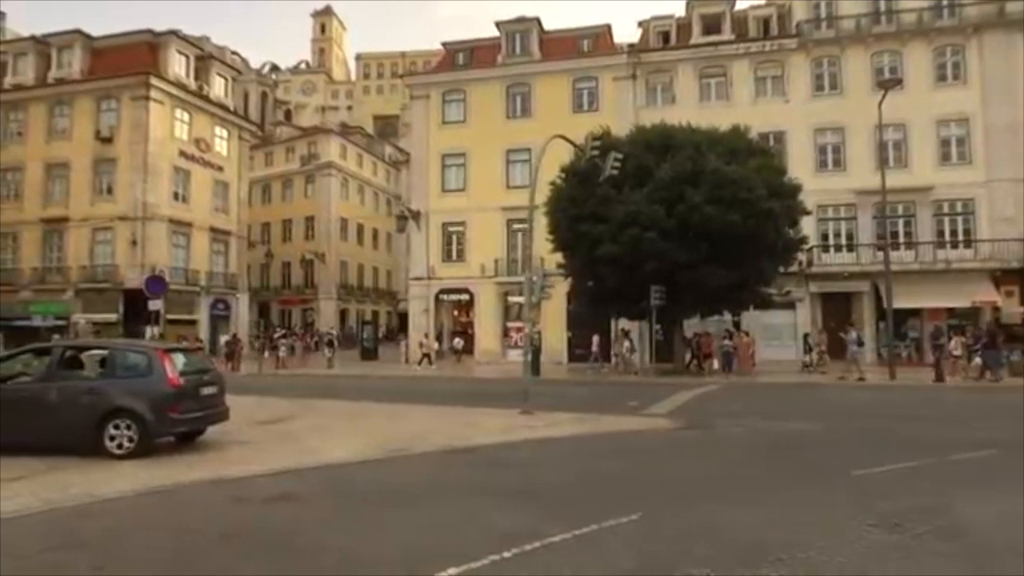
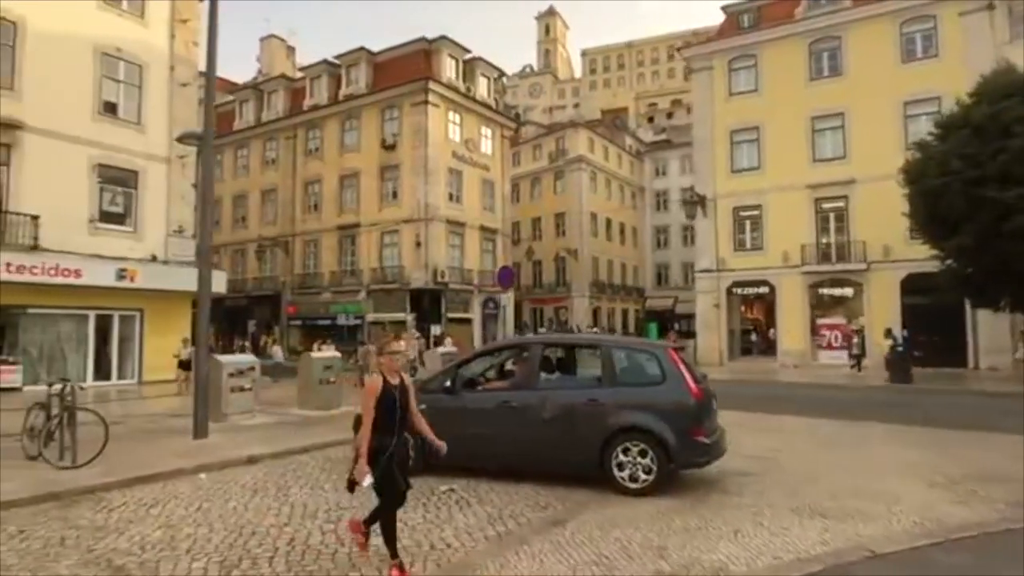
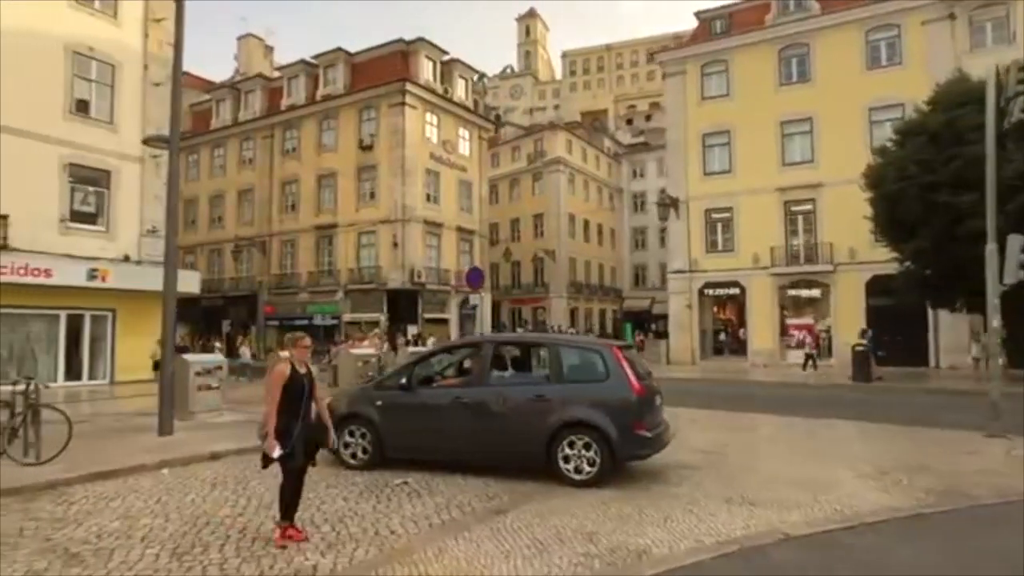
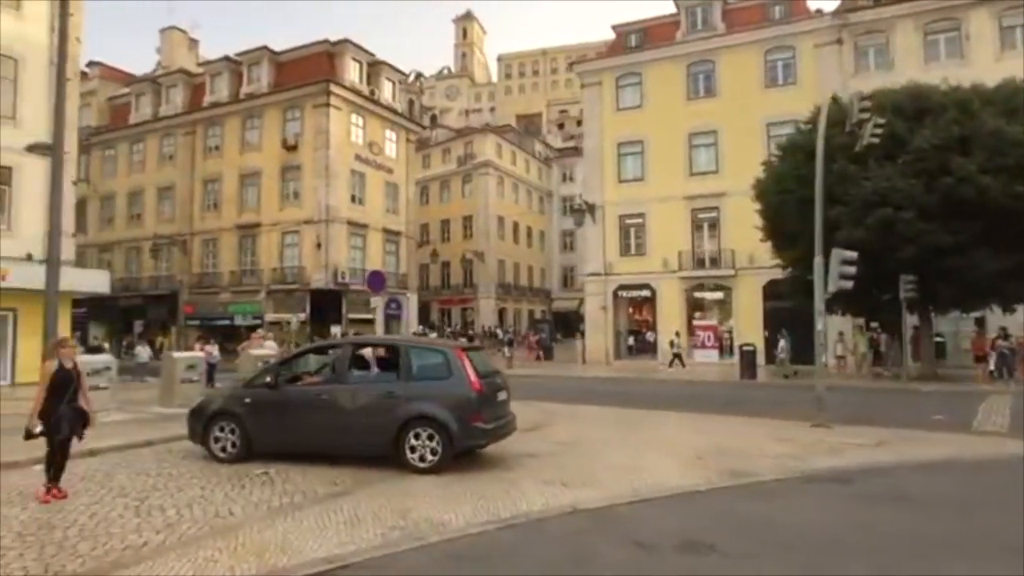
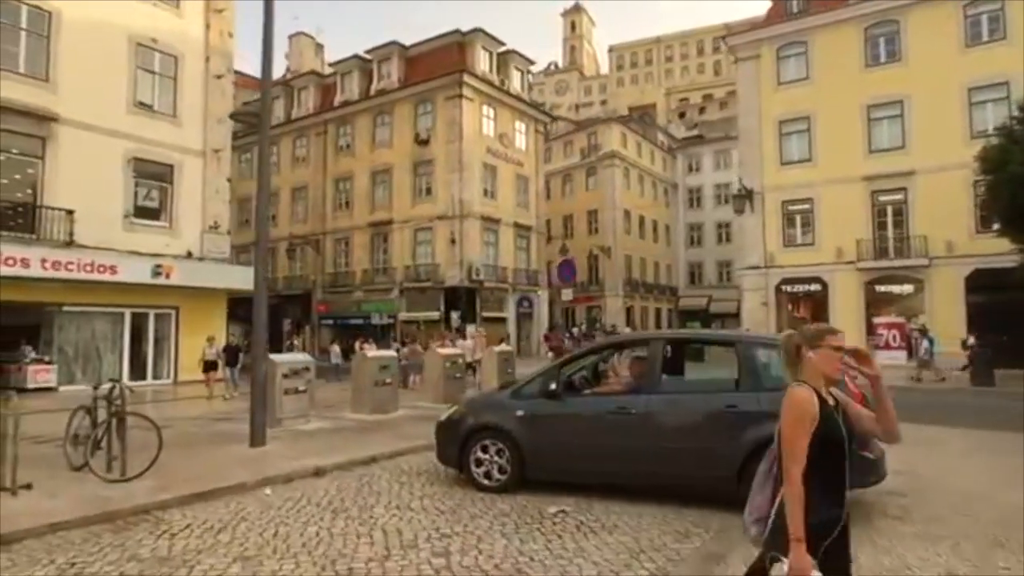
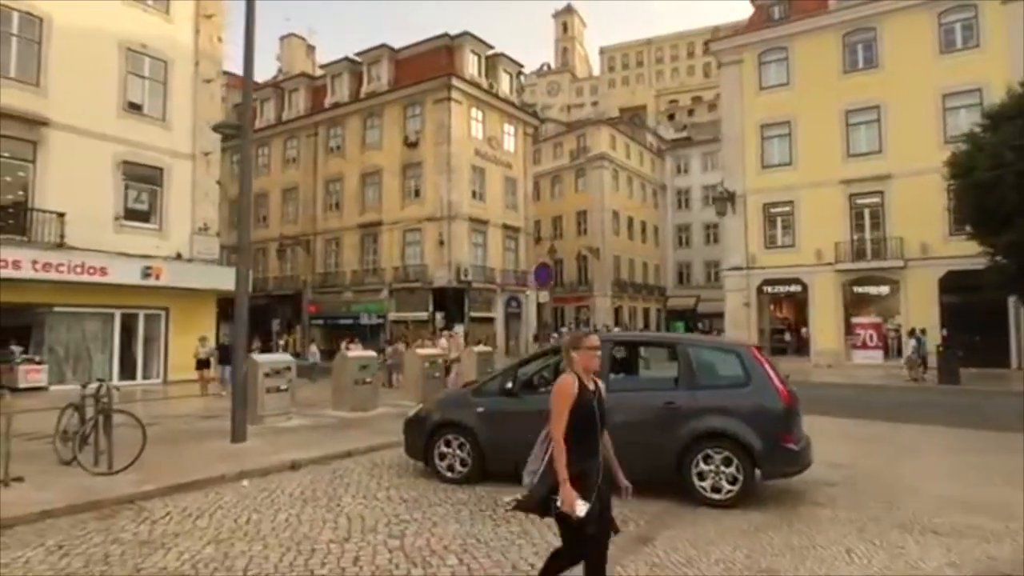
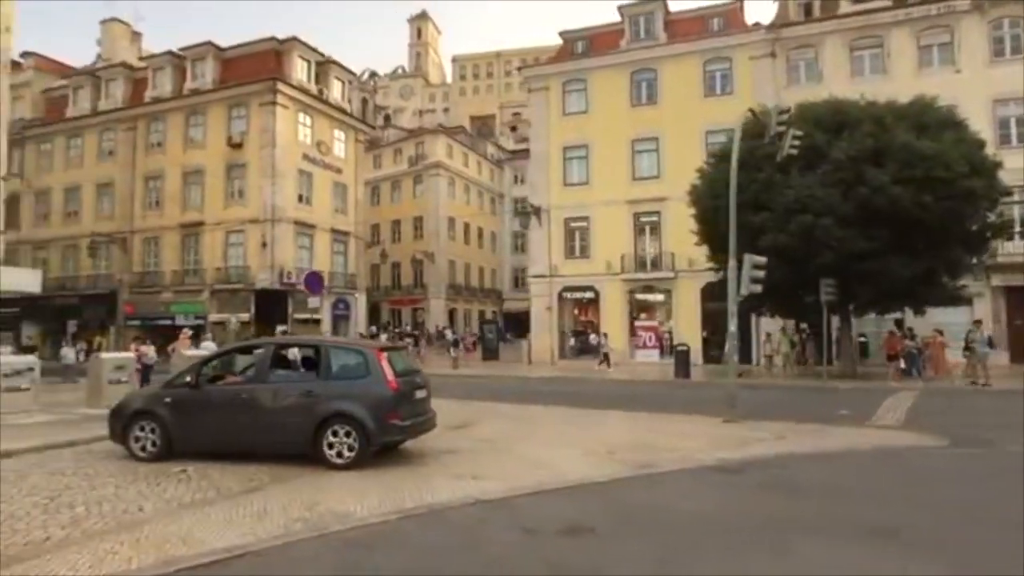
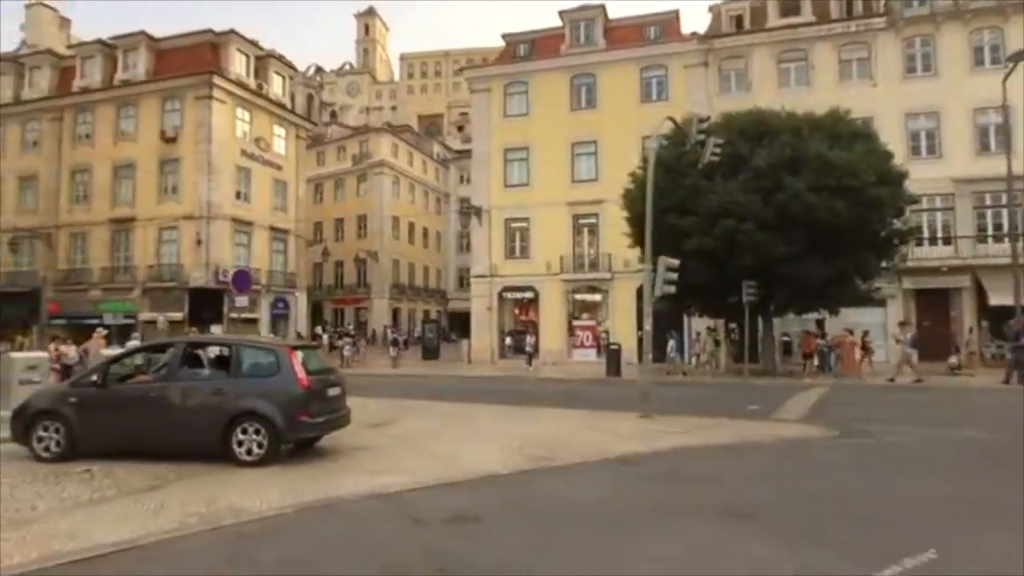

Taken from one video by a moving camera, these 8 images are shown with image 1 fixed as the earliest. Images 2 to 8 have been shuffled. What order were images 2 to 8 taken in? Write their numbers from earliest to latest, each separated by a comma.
8, 7, 4, 3, 2, 6, 5
